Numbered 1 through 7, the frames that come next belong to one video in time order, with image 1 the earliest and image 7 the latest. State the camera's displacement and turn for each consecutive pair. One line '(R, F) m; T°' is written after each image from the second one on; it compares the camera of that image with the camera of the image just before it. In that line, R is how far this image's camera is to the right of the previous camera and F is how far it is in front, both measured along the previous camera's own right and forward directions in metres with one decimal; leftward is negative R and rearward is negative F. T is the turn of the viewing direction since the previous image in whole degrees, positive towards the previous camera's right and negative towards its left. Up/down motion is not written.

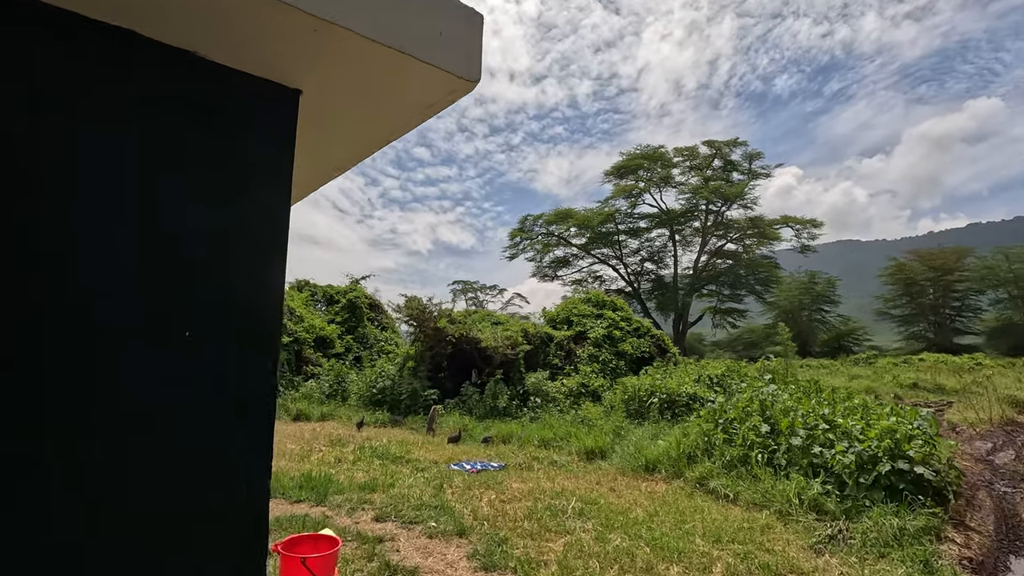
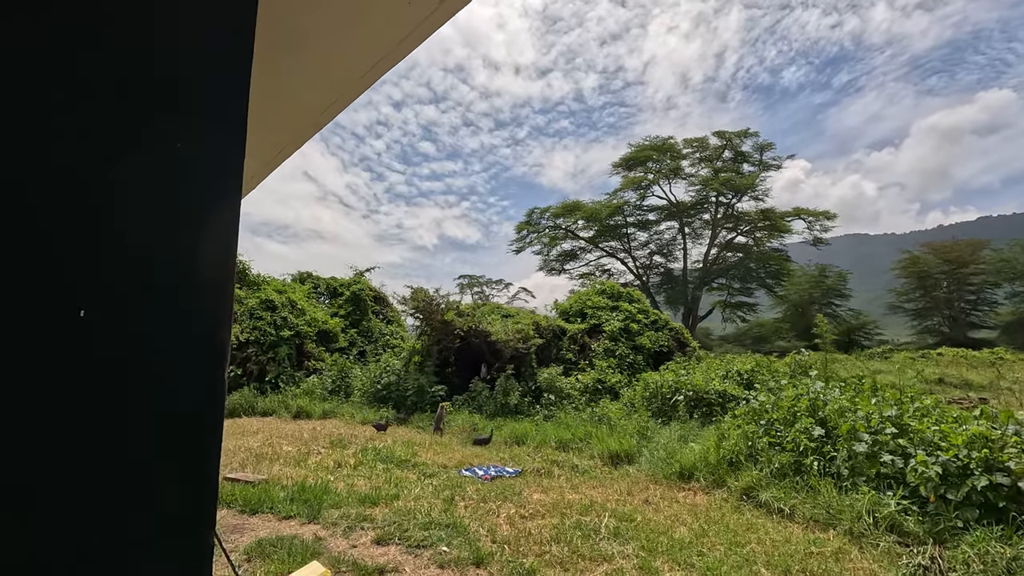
(-0.1, +0.5) m; -1°
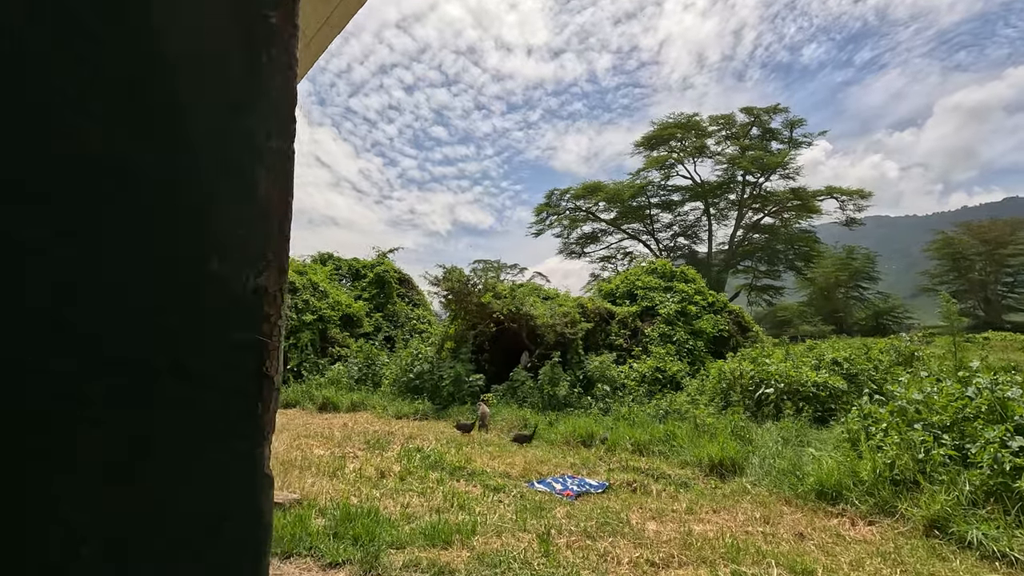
(-0.5, +1.0) m; -1°
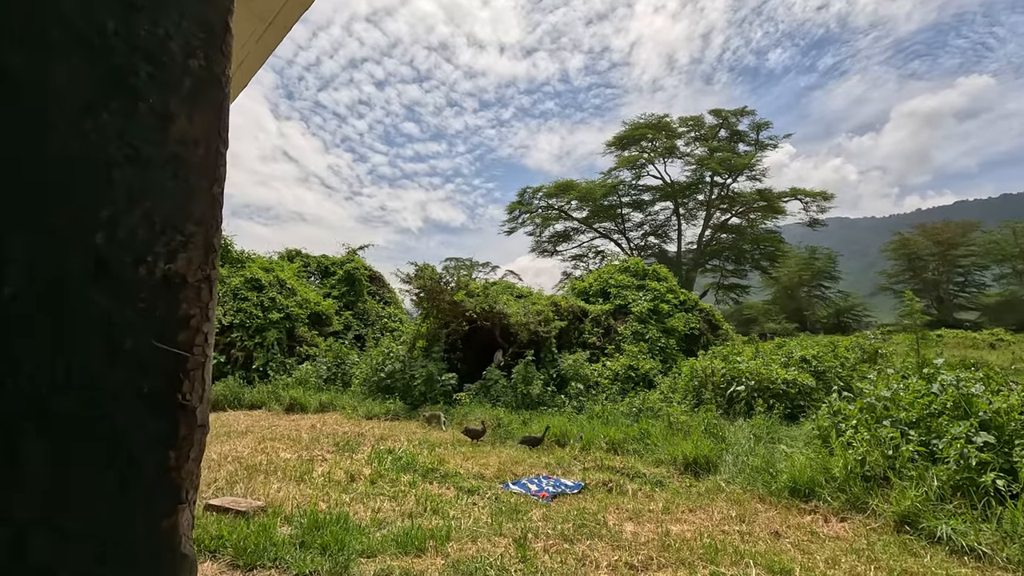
(0.0, +0.1) m; +3°
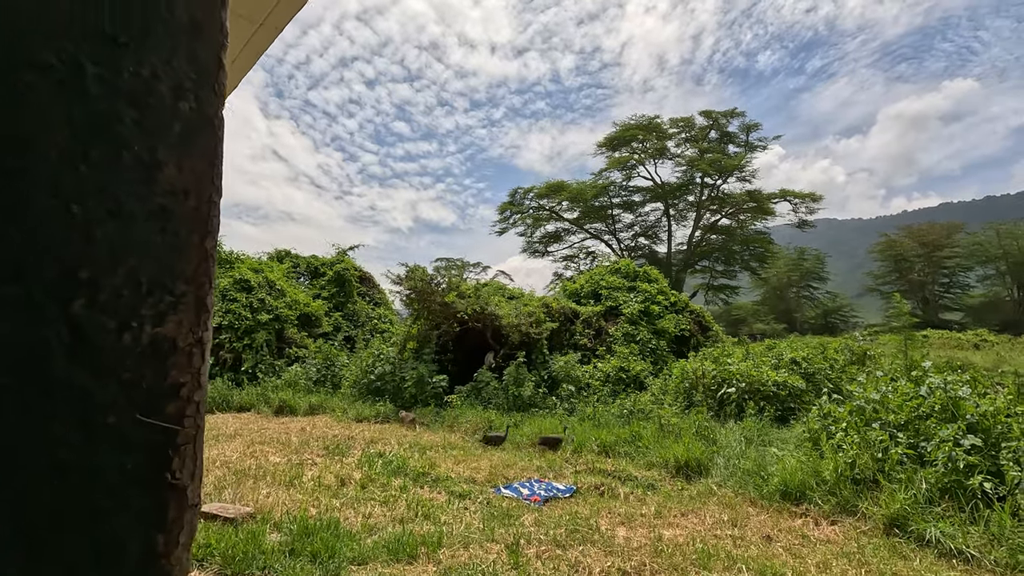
(0.0, 0.0) m; +1°
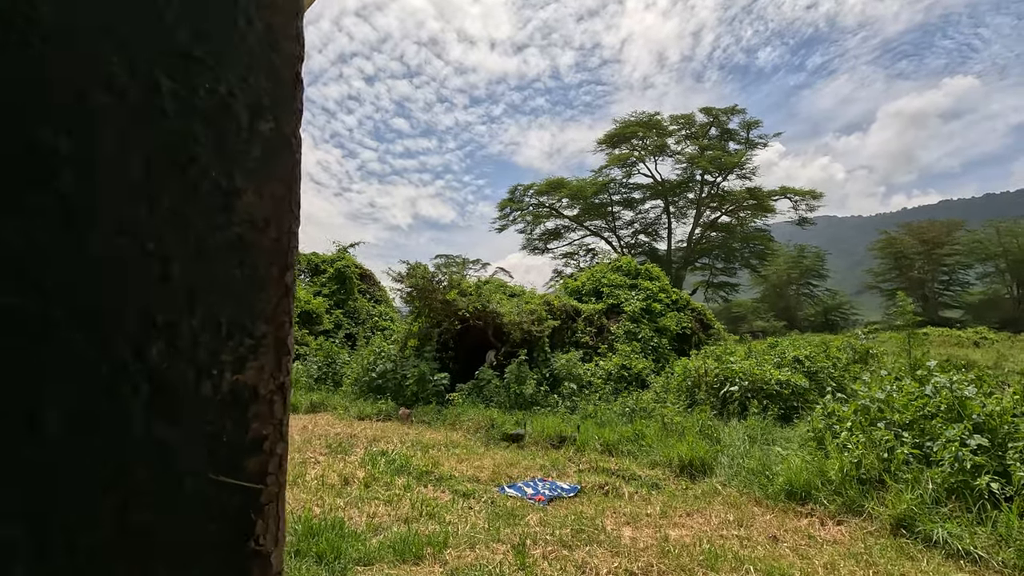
(0.0, 0.0) m; 0°
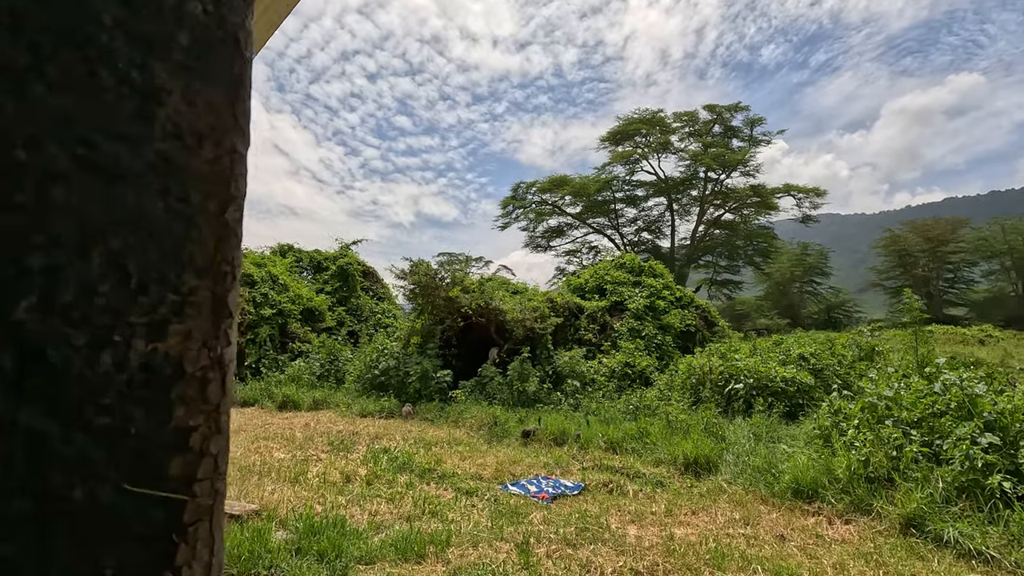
(0.0, 0.0) m; 0°
